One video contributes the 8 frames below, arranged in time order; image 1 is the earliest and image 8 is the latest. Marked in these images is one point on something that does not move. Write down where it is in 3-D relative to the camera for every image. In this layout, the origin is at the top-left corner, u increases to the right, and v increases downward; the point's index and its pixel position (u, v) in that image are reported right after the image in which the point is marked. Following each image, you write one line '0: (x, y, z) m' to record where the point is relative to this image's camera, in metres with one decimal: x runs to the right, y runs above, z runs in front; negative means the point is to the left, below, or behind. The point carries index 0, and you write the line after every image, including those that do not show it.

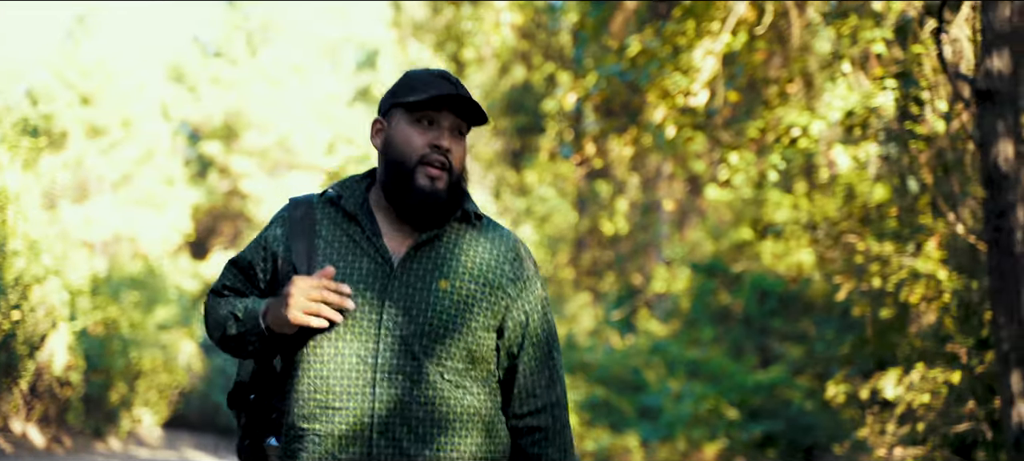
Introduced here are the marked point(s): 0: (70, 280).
0: (-5.0, -0.5, +18.4) m
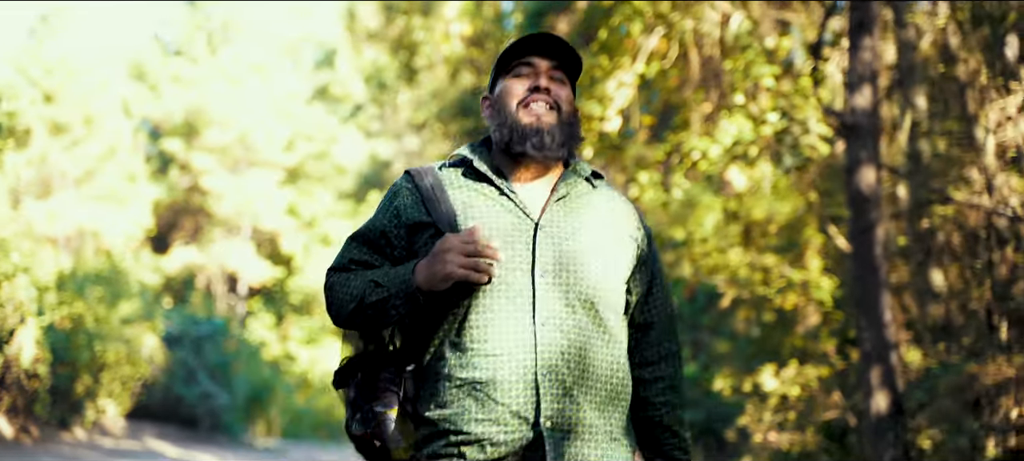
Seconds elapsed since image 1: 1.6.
0: (-5.6, -0.5, +19.6) m
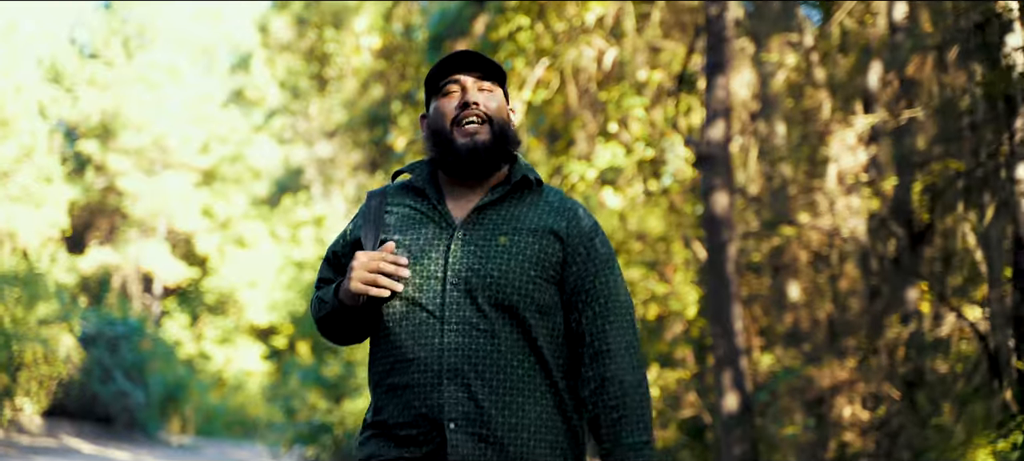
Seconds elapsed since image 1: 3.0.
0: (-6.8, -0.6, +20.5) m
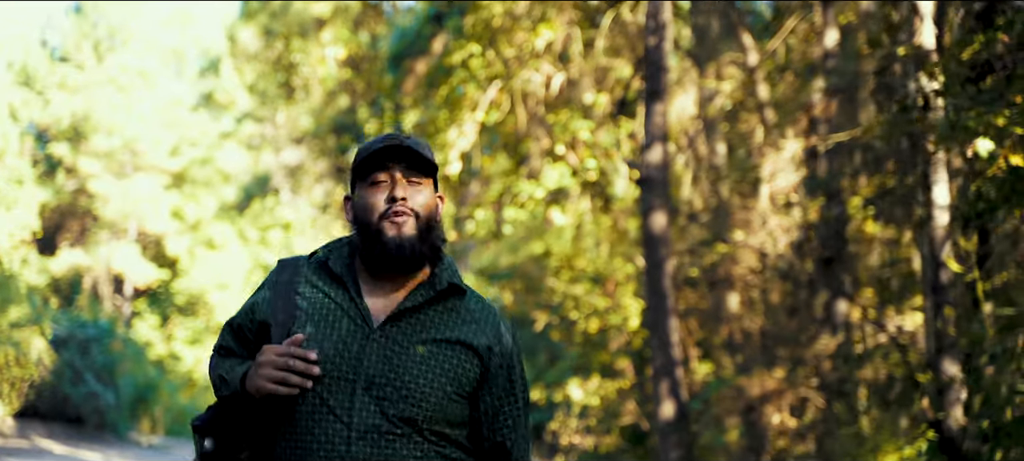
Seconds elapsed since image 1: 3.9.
0: (-7.4, -0.7, +21.2) m
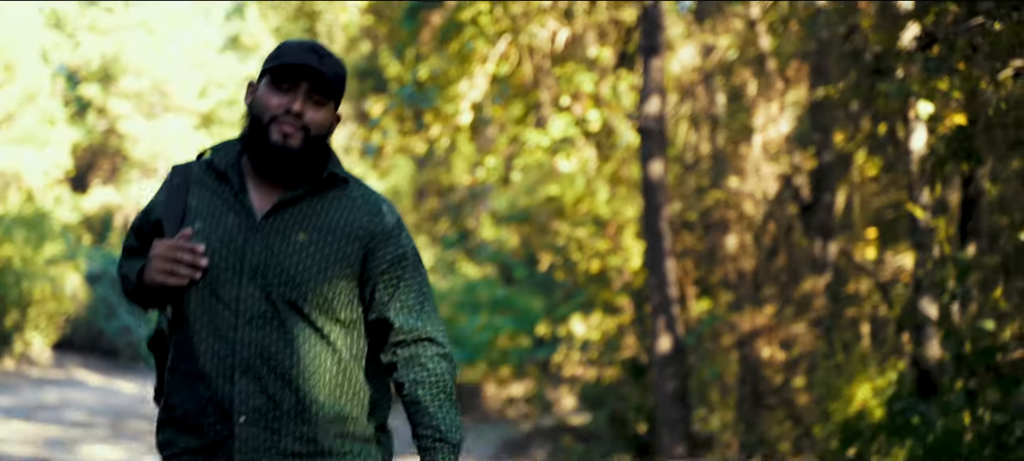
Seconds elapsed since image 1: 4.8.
0: (-7.2, +0.1, +22.2) m
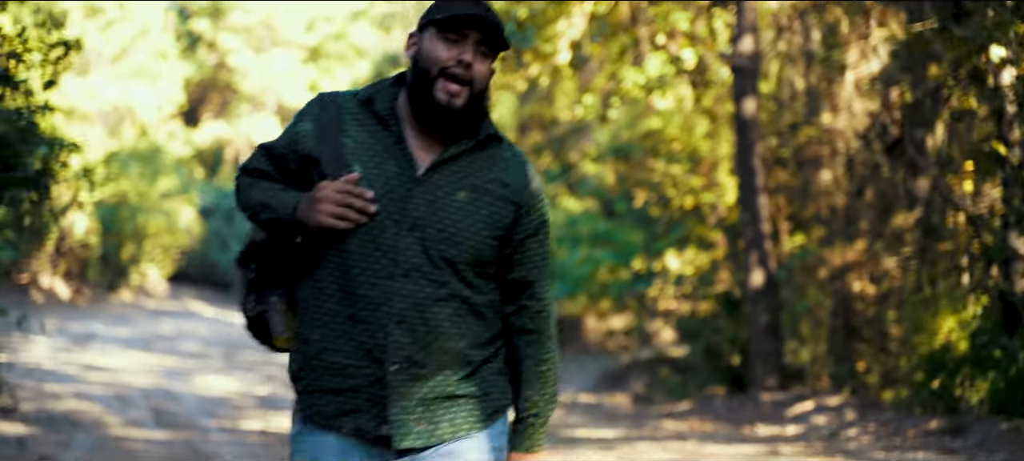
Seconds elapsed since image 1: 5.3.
0: (-5.8, +0.9, +23.0) m
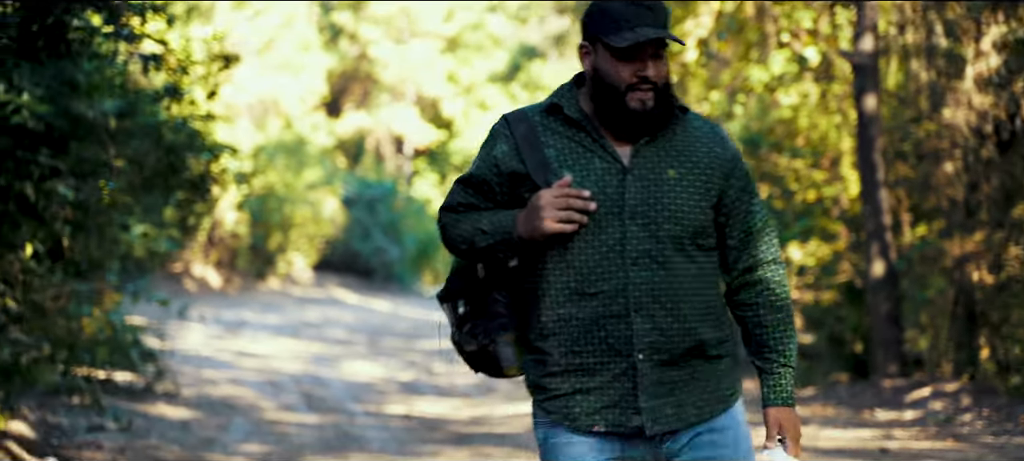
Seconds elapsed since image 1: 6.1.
0: (-3.9, +1.0, +24.1) m
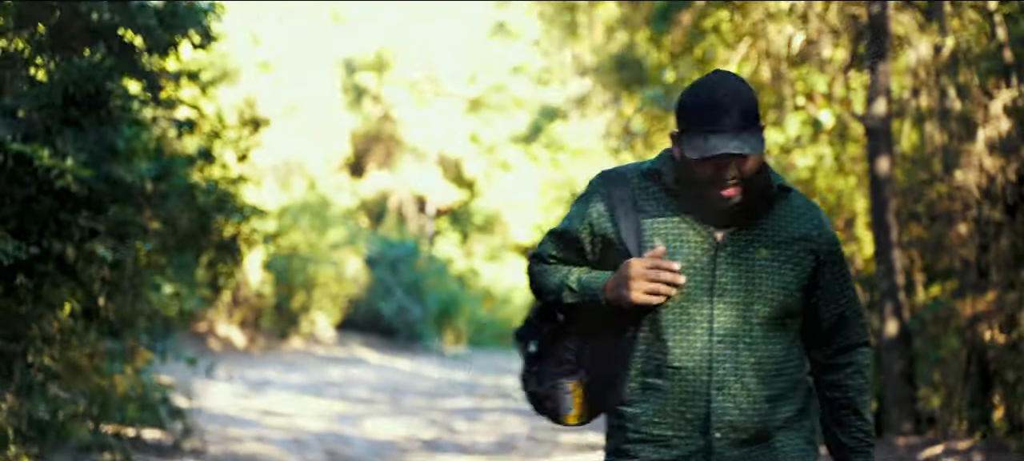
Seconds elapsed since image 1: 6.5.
0: (-3.6, +0.2, +24.5) m
